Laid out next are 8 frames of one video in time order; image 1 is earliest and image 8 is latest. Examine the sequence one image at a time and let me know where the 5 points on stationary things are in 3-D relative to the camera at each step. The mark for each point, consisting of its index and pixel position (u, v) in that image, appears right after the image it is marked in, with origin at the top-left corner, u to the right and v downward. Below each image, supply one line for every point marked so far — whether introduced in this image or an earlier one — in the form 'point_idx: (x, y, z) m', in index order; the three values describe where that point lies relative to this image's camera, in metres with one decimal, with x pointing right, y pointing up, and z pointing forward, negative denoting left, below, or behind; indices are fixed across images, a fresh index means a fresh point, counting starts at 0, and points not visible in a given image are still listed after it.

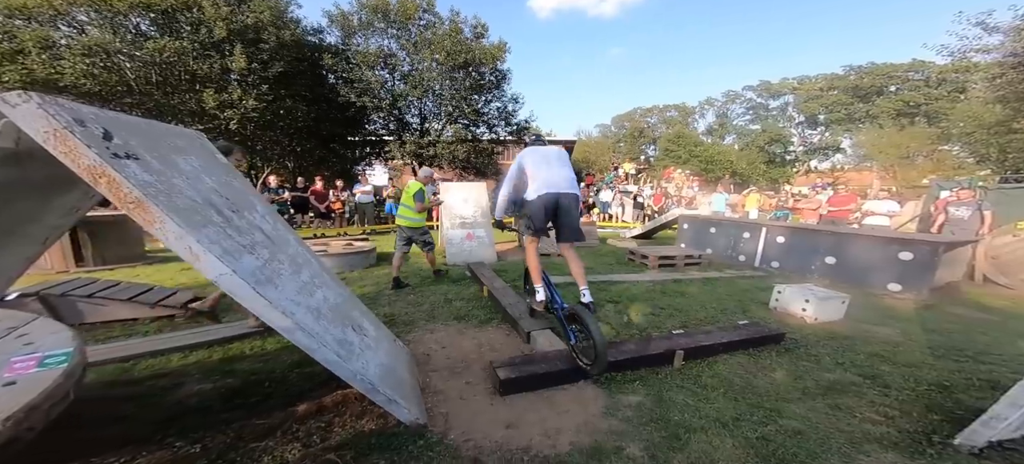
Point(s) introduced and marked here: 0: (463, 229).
0: (-1.0, 0.0, +5.8) m
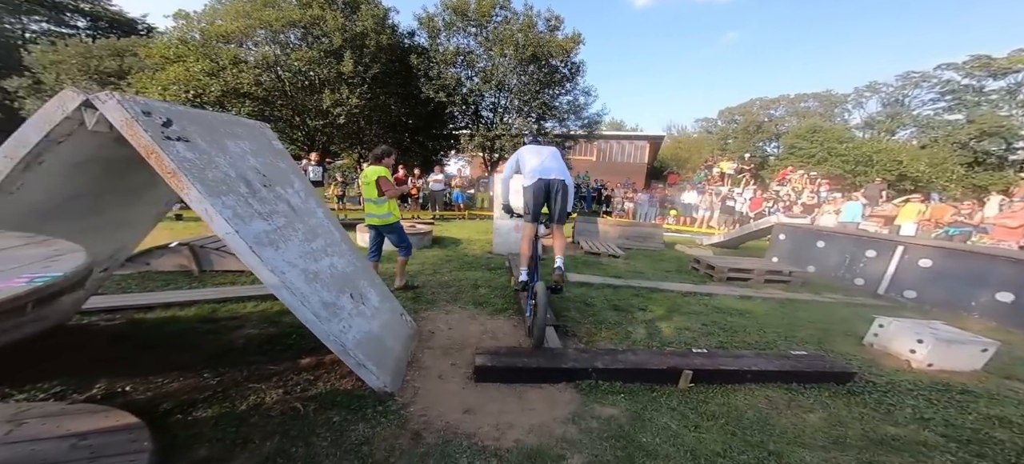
0: (-0.2, +0.2, +5.9) m
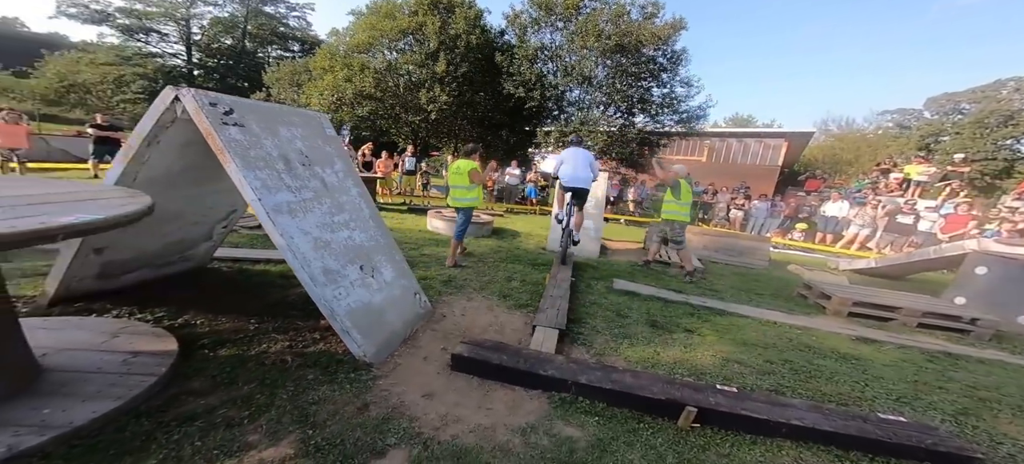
0: (+0.9, +0.2, +5.7) m
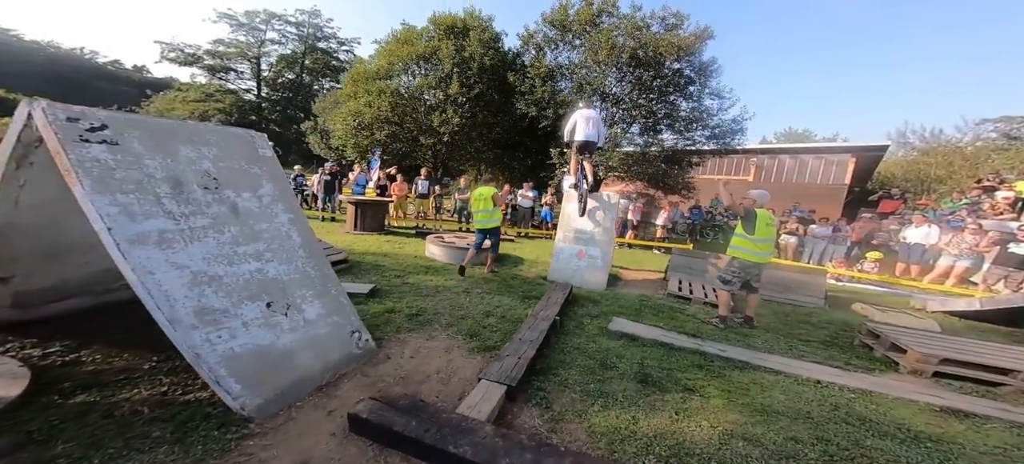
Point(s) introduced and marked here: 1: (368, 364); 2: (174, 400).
0: (+0.9, -0.2, +5.2) m
1: (-0.9, -0.9, +2.4) m
2: (-1.6, -0.8, +1.8) m
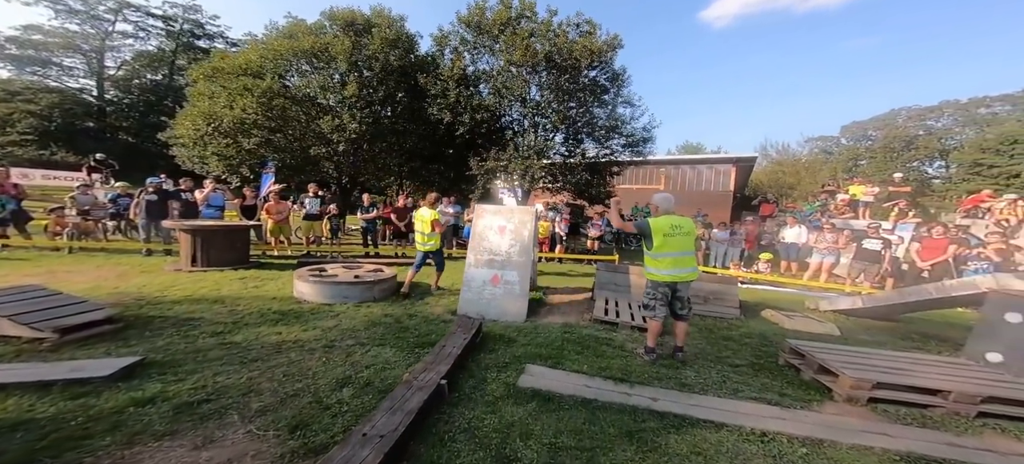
0: (-0.3, -0.5, +4.4) m
1: (-1.6, -1.1, +1.3) m
2: (-2.2, -1.1, +0.6) m
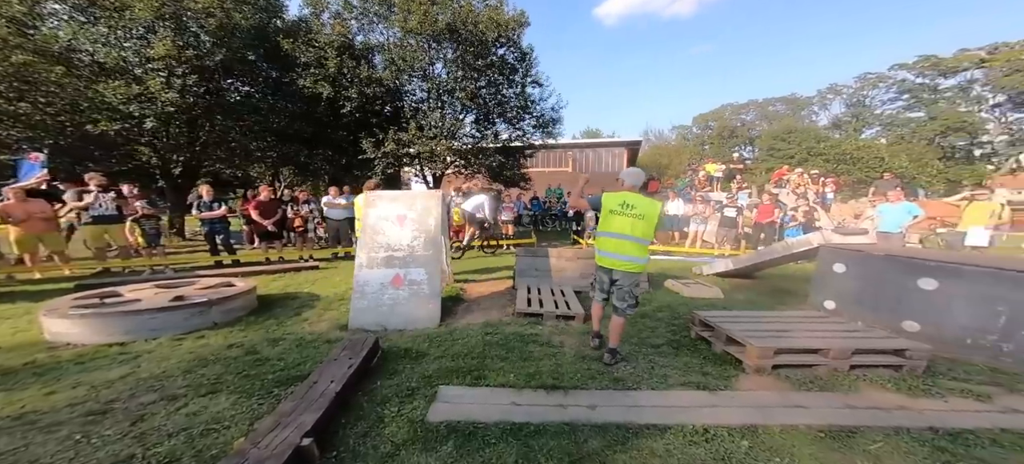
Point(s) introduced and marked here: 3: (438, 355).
0: (-1.2, -0.4, +3.6) m
1: (-1.8, -1.2, +0.3) m
2: (-2.2, -1.2, -0.4) m
3: (-0.6, -1.0, +2.9) m
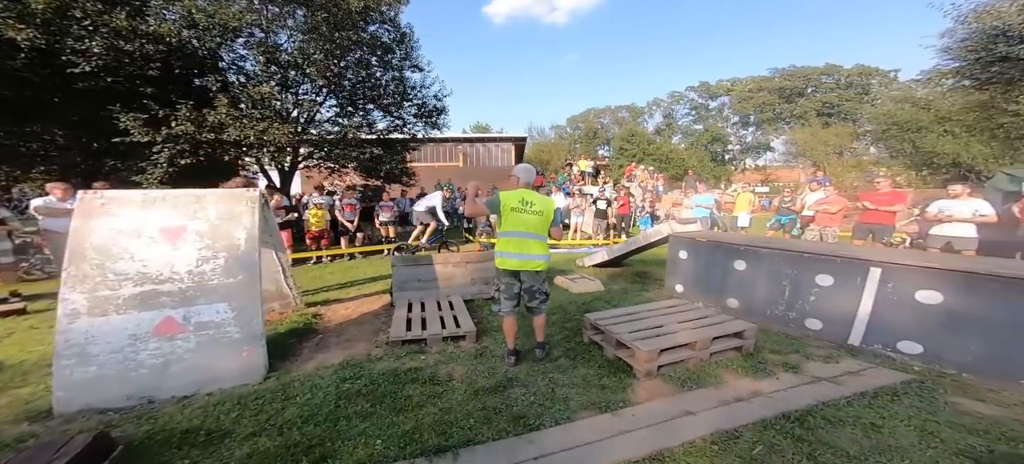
0: (-2.2, -0.4, +2.5) m
1: (-1.7, -1.3, -0.8) m
2: (-1.9, -1.3, -1.6) m
3: (-1.3, -1.1, +2.0) m
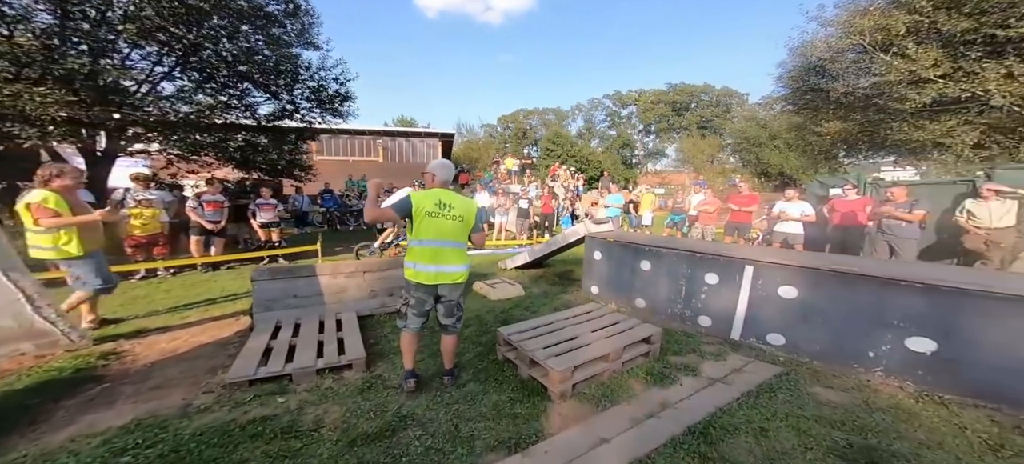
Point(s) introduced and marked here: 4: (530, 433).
0: (-2.7, -0.5, +1.6) m
1: (-1.6, -1.4, -1.6) m
2: (-1.6, -1.4, -2.4) m
3: (-1.8, -1.1, +1.3) m
4: (+0.2, -1.5, +2.7) m
